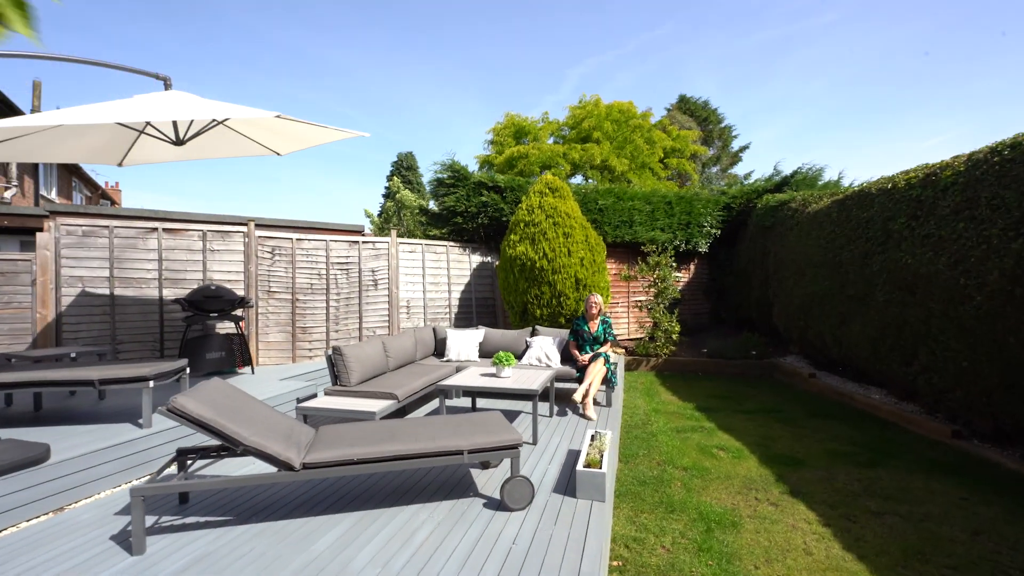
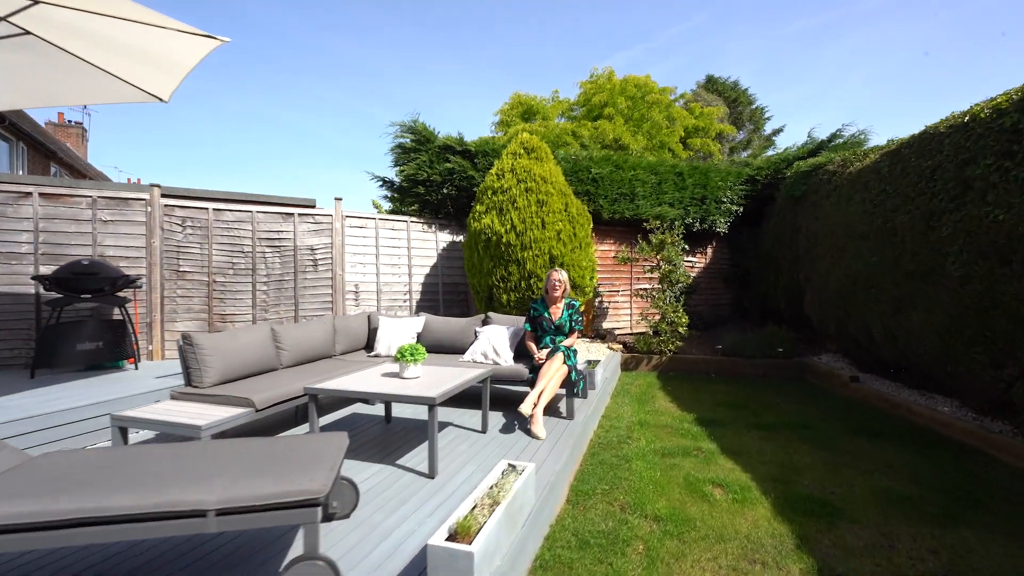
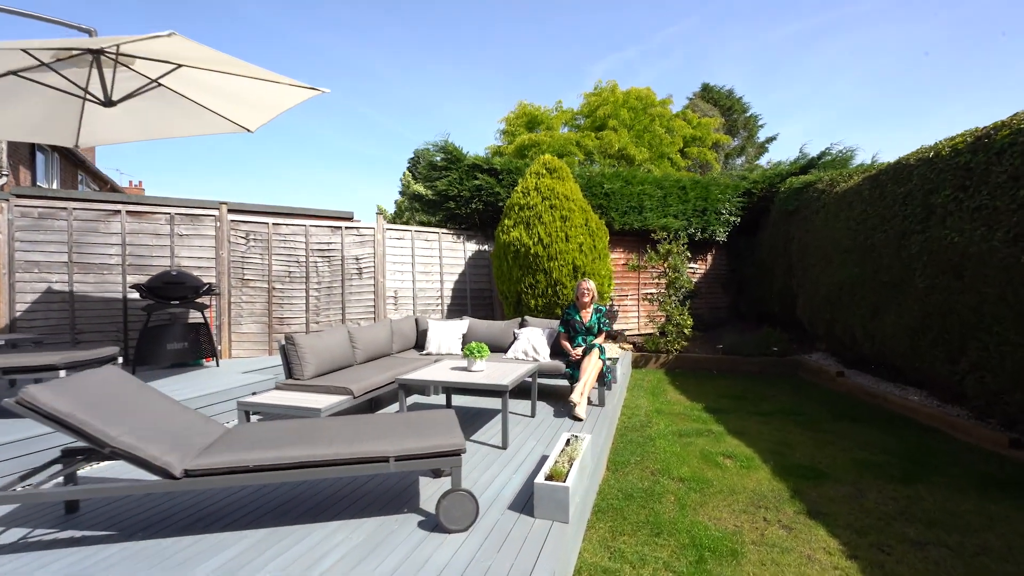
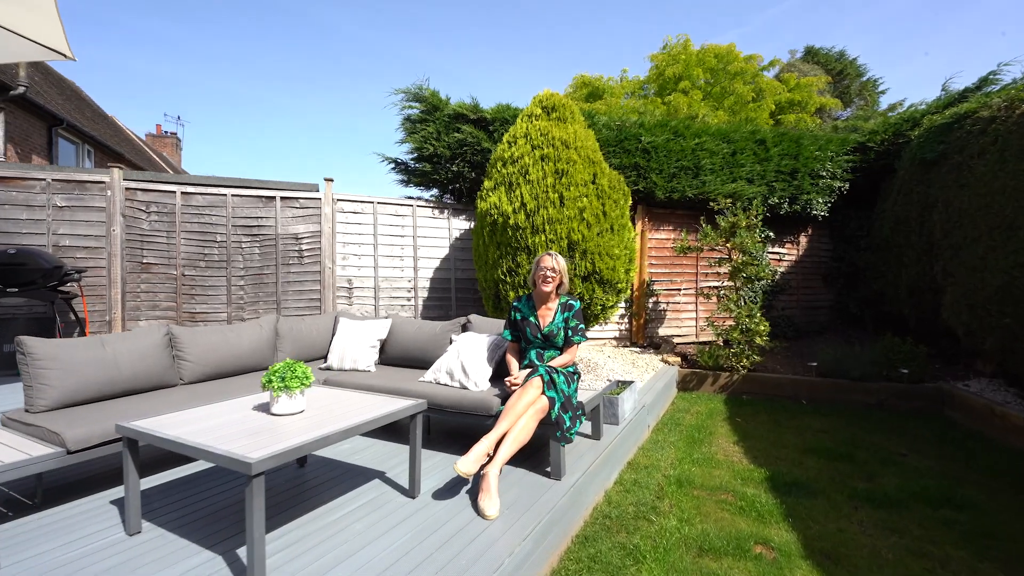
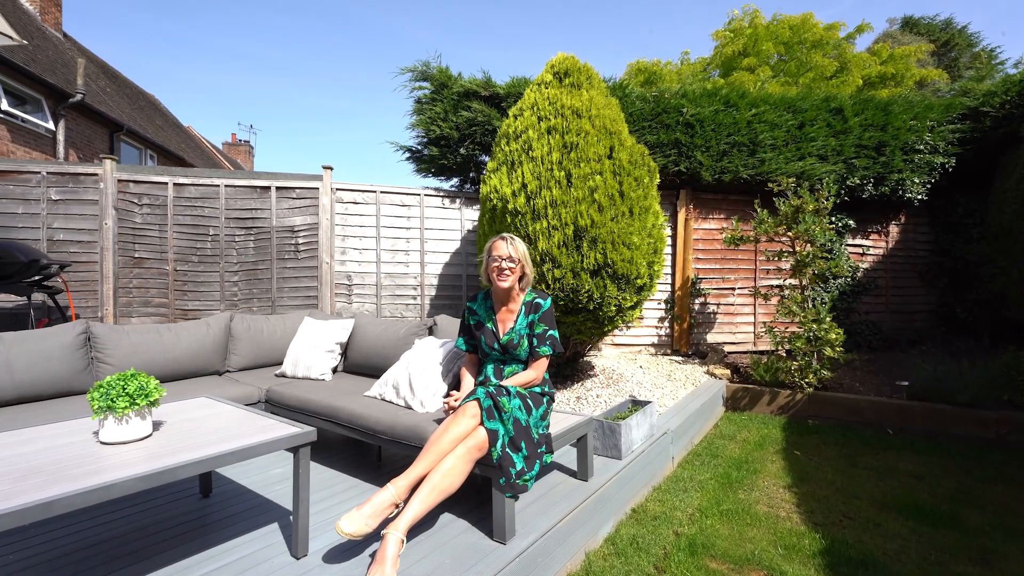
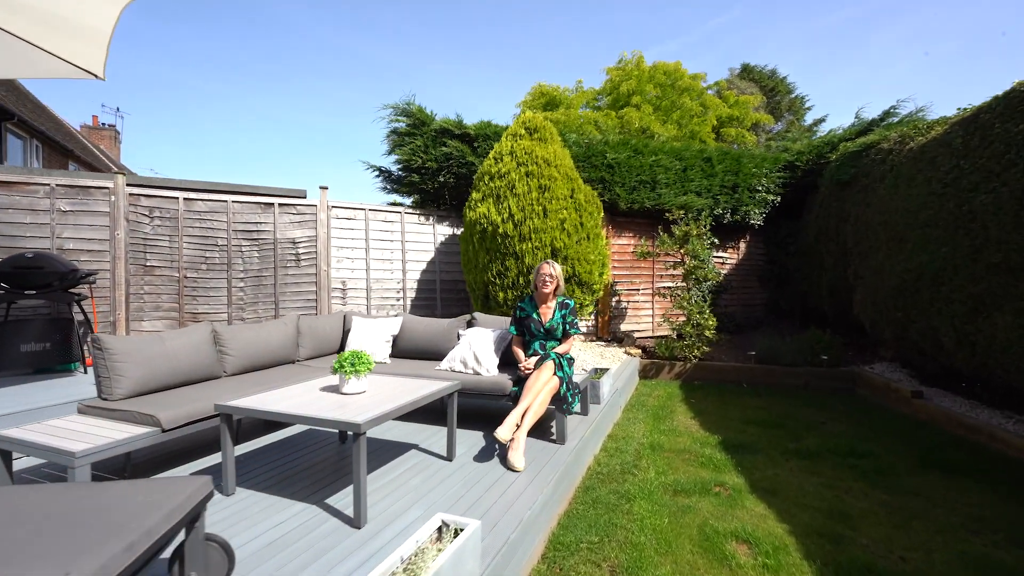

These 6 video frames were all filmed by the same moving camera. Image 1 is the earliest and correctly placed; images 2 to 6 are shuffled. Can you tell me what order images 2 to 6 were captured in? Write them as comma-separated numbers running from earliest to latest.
3, 2, 6, 4, 5
